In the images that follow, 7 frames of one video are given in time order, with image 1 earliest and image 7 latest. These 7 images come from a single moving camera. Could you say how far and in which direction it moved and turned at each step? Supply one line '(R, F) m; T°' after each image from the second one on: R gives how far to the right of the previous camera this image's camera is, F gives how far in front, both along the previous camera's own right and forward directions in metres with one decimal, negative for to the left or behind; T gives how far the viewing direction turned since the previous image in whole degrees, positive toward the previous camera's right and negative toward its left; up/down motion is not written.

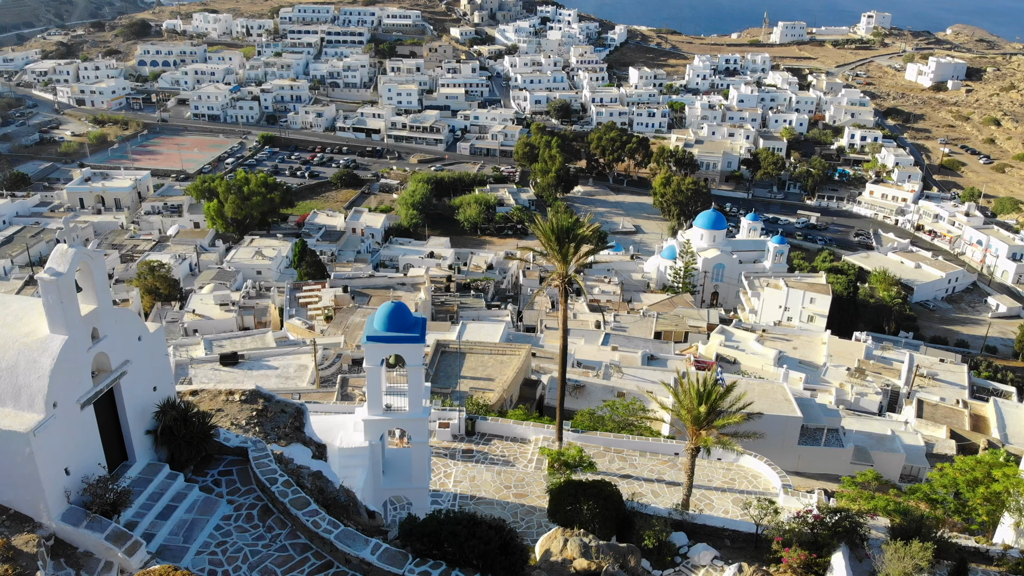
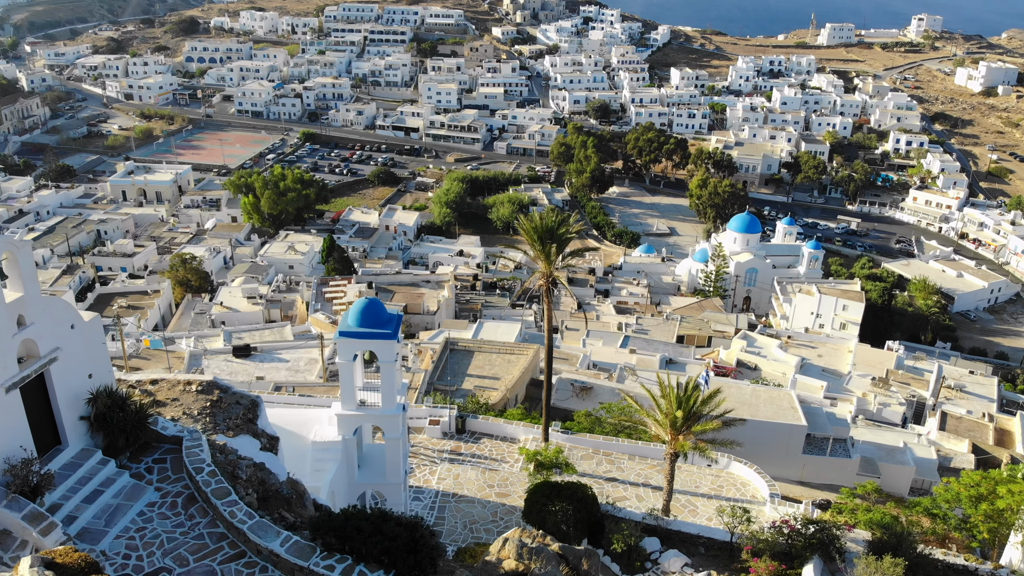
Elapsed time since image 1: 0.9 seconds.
(+1.2, +0.1) m; -3°
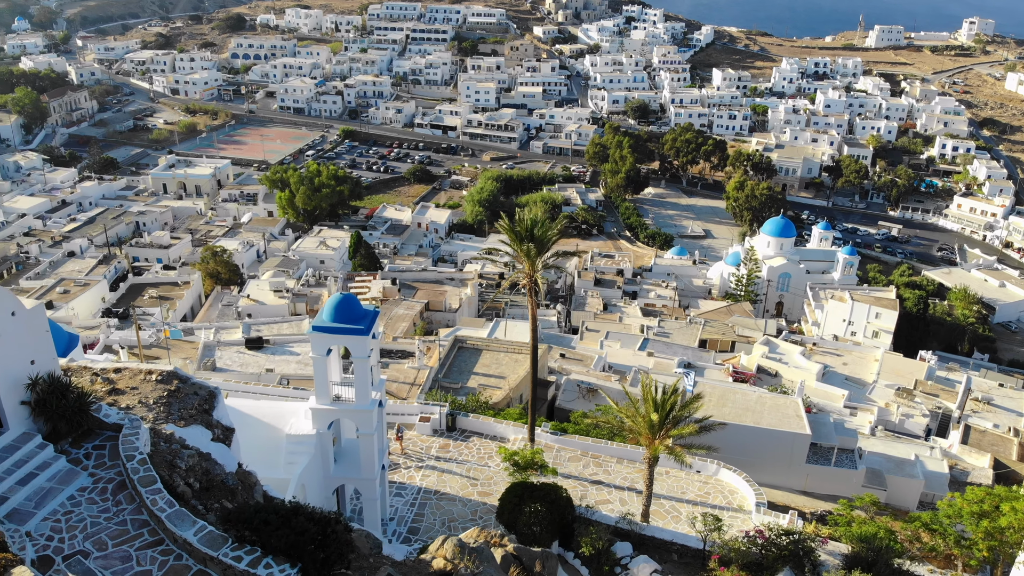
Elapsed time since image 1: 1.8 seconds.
(+1.2, +0.1) m; -3°
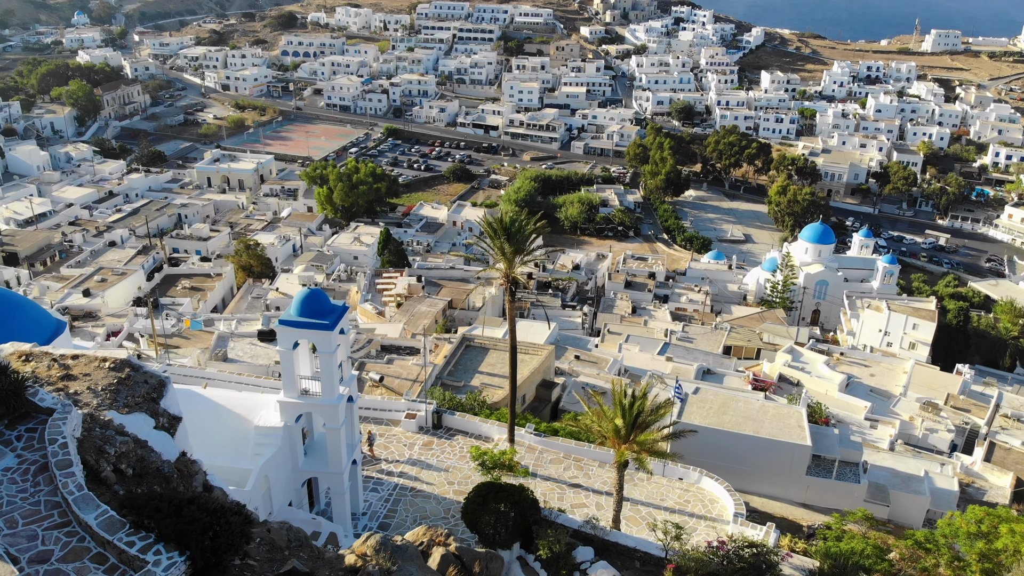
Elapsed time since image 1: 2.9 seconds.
(+1.4, +0.1) m; -4°
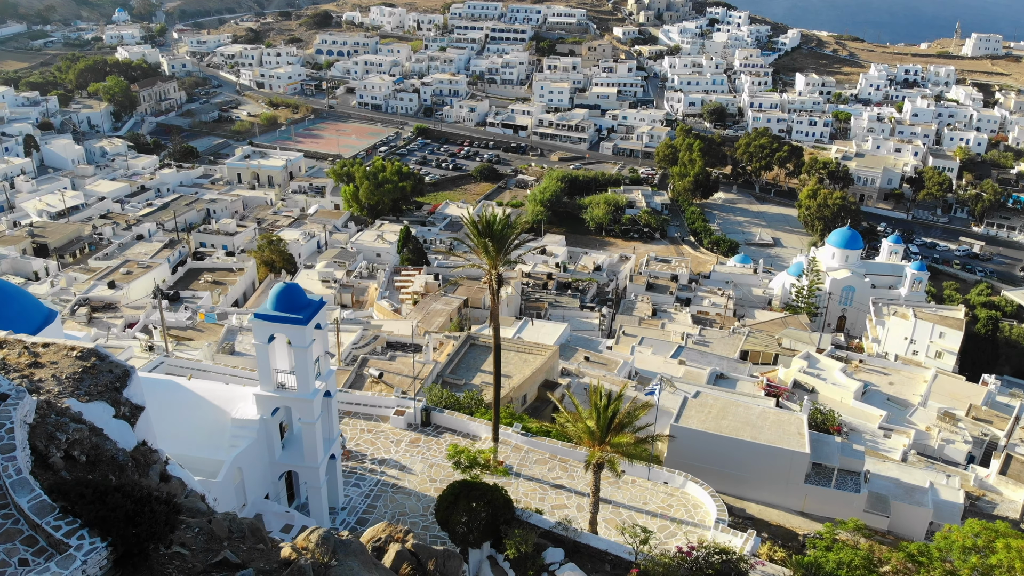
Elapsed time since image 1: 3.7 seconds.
(+1.0, +0.1) m; -3°
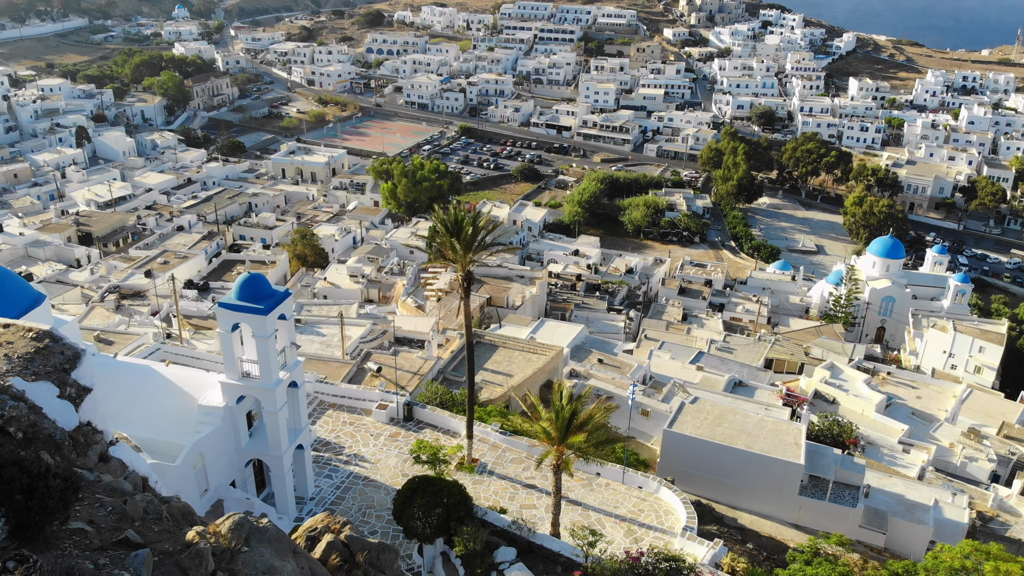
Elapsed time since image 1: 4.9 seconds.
(+1.6, +0.1) m; -4°
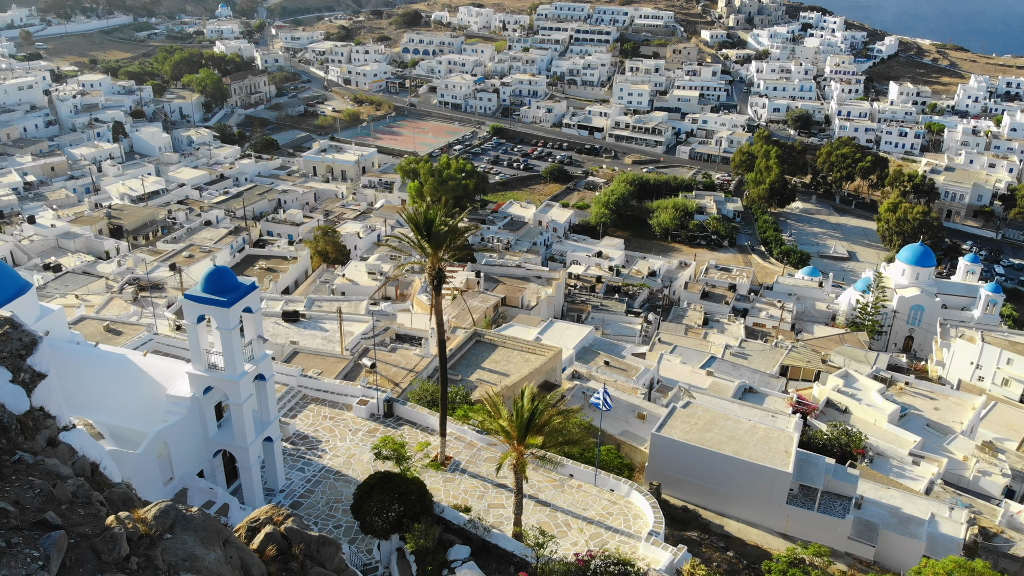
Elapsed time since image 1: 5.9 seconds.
(+1.3, +0.1) m; -3°
